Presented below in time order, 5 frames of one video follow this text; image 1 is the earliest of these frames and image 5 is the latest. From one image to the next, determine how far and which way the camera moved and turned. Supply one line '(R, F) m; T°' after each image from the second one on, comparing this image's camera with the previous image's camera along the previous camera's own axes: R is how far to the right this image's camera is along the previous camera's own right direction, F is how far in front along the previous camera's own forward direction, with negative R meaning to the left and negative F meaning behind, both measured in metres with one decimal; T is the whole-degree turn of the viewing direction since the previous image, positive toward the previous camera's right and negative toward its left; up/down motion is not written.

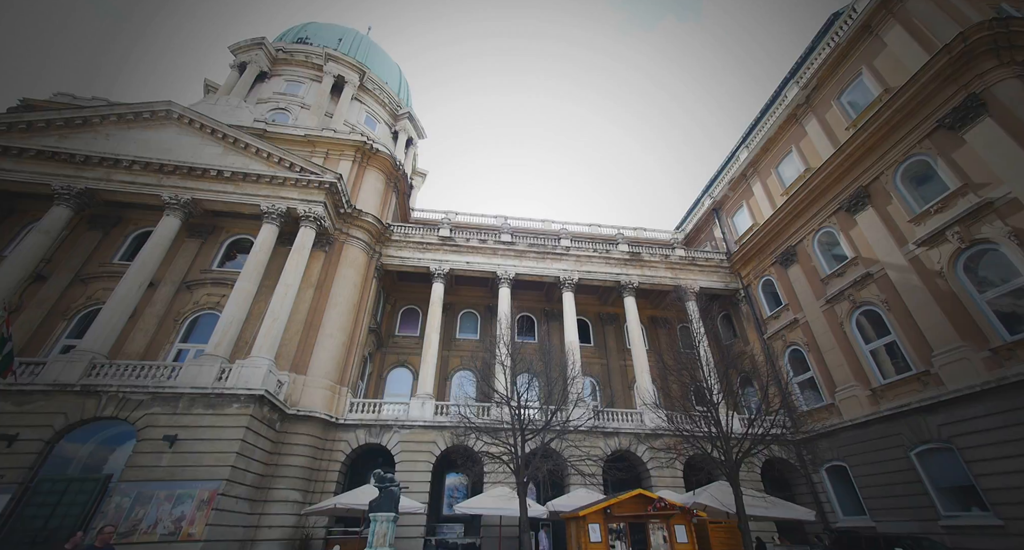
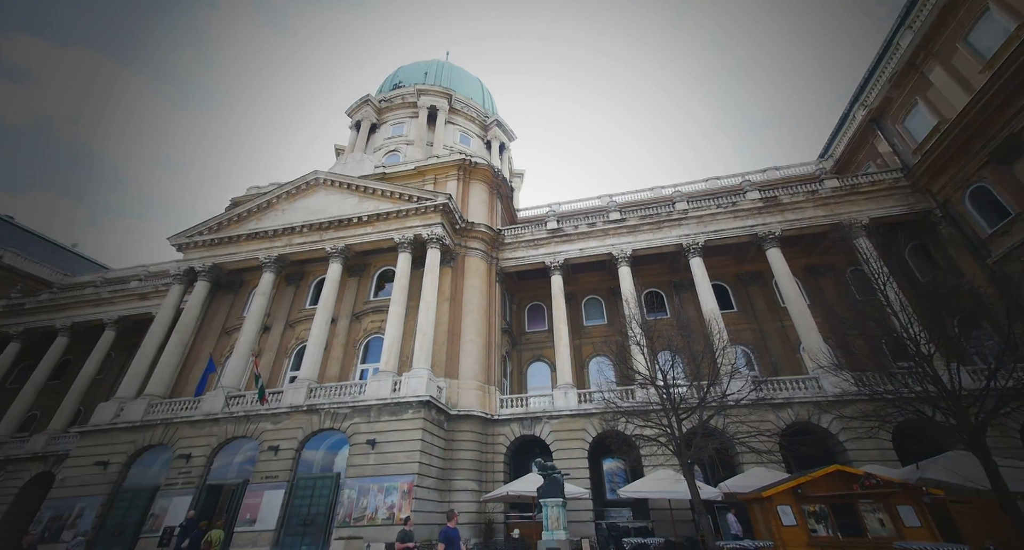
(+1.5, +0.2) m; -20°
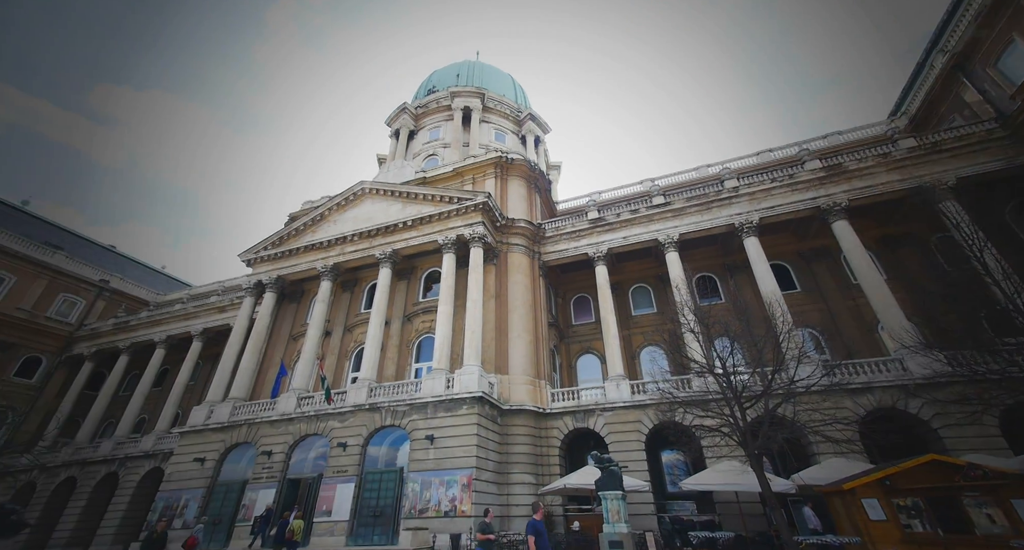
(+0.7, +0.1) m; -8°
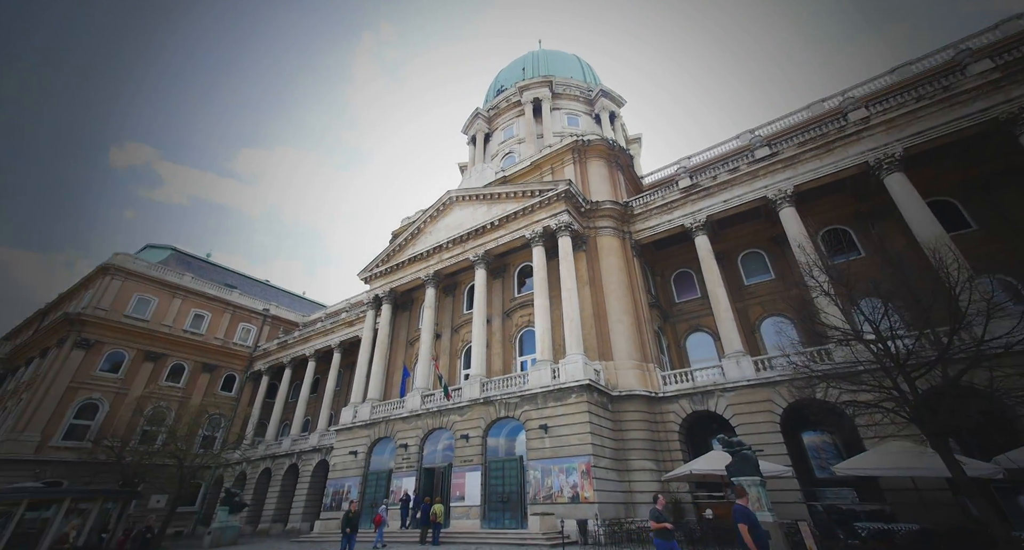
(+1.4, +0.4) m; -16°
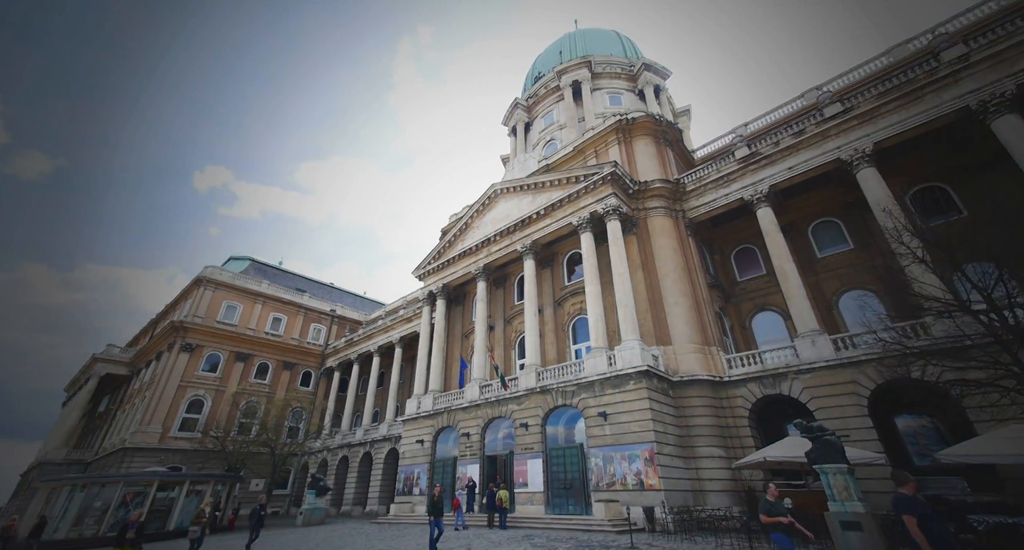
(+0.7, +0.4) m; -8°
